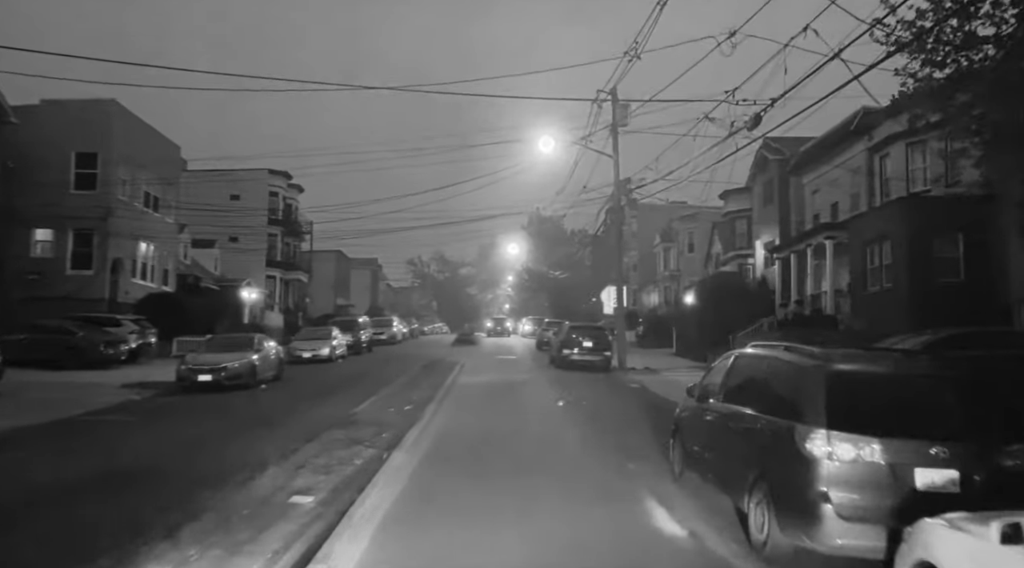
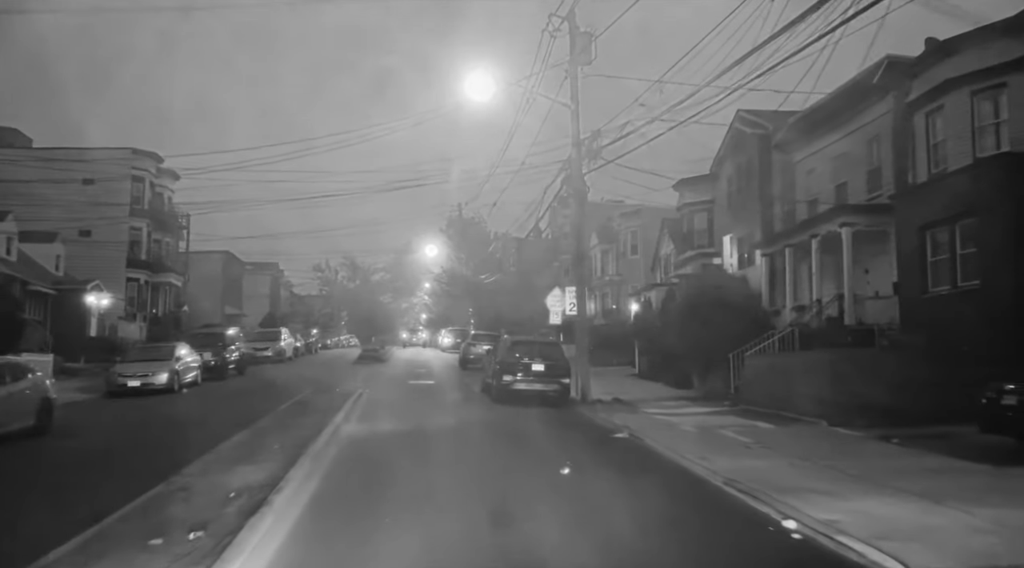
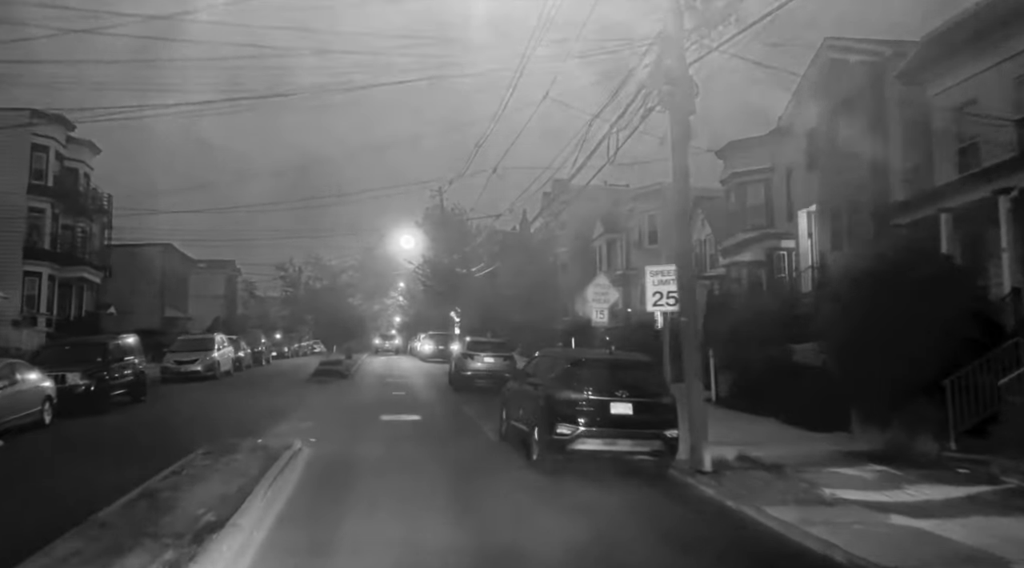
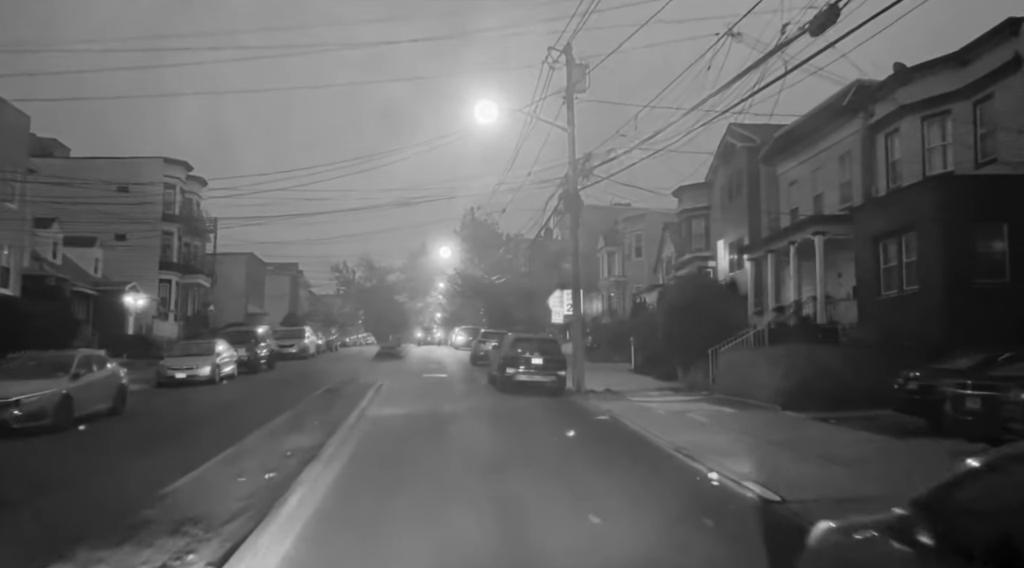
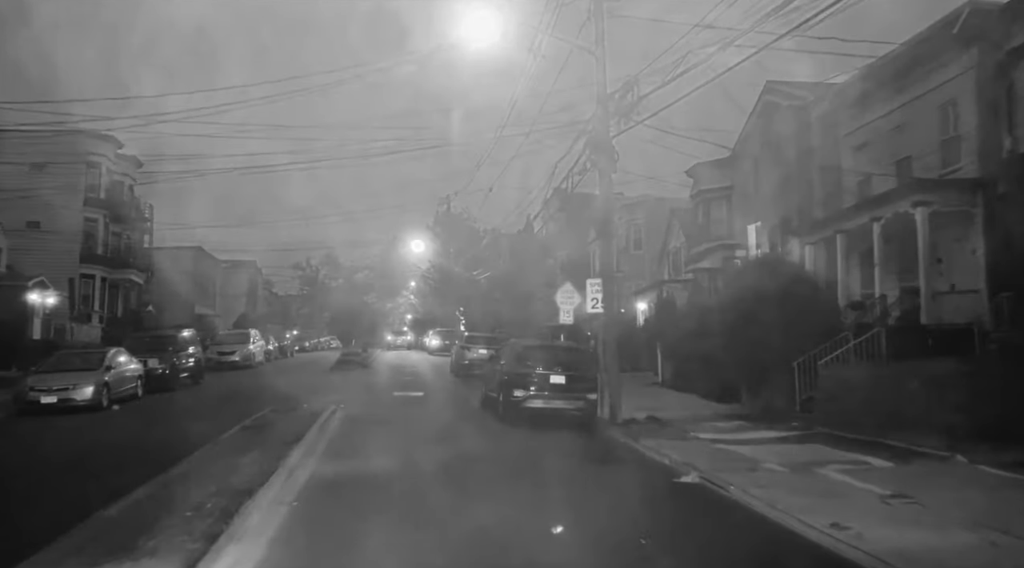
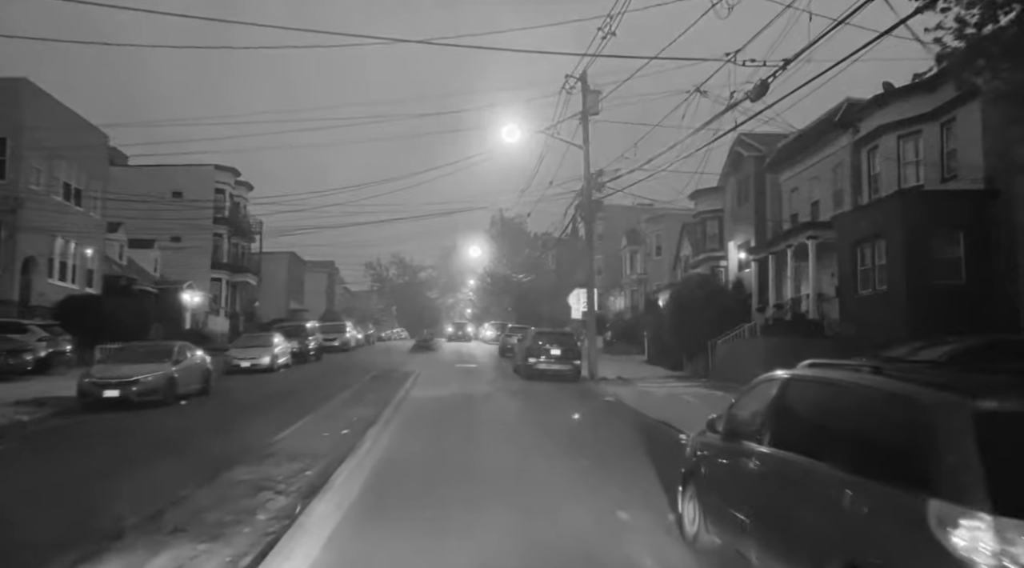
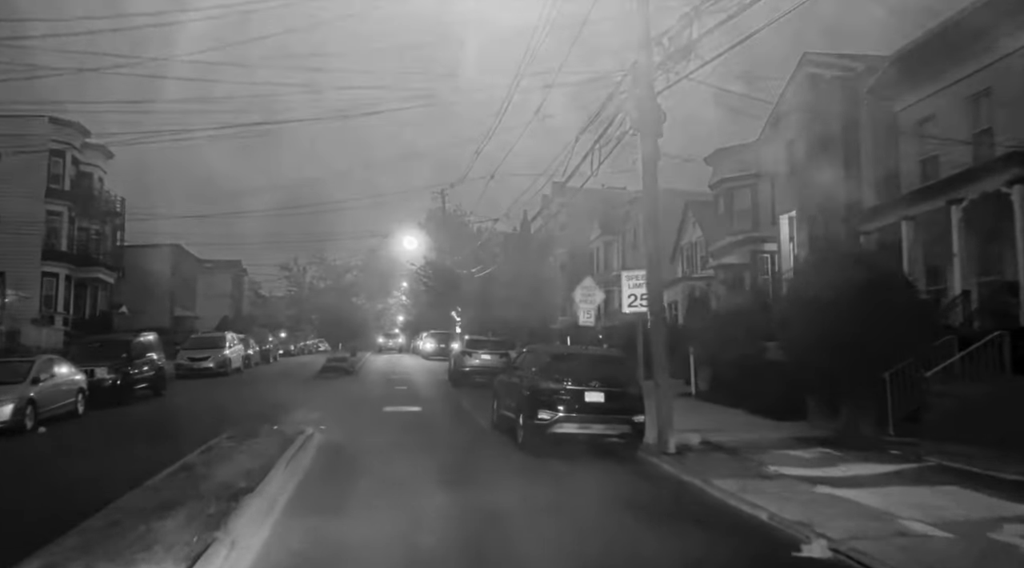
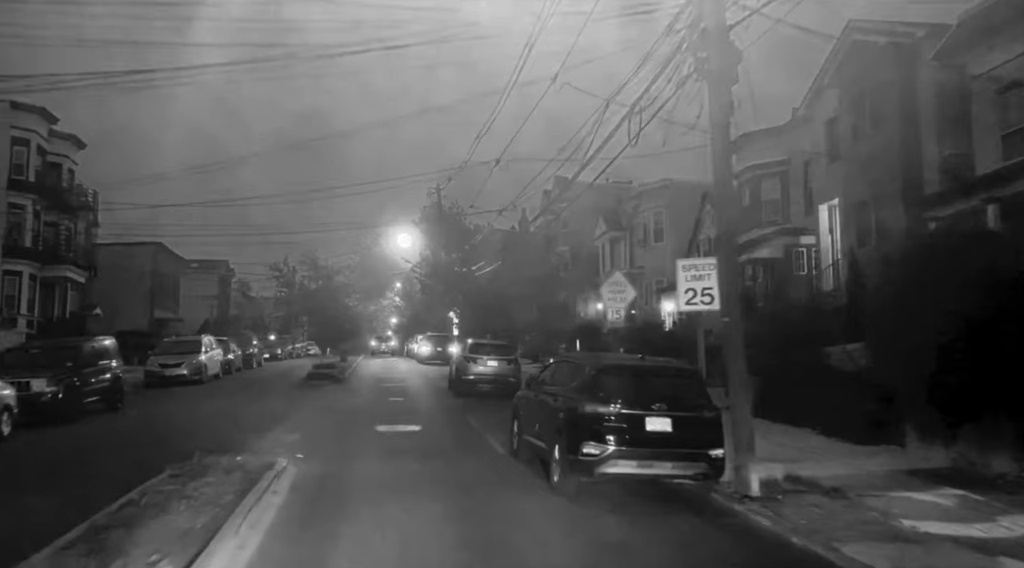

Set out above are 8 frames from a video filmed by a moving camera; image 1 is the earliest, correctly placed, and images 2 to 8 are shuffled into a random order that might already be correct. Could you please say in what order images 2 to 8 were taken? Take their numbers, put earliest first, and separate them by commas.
6, 4, 2, 5, 7, 3, 8
